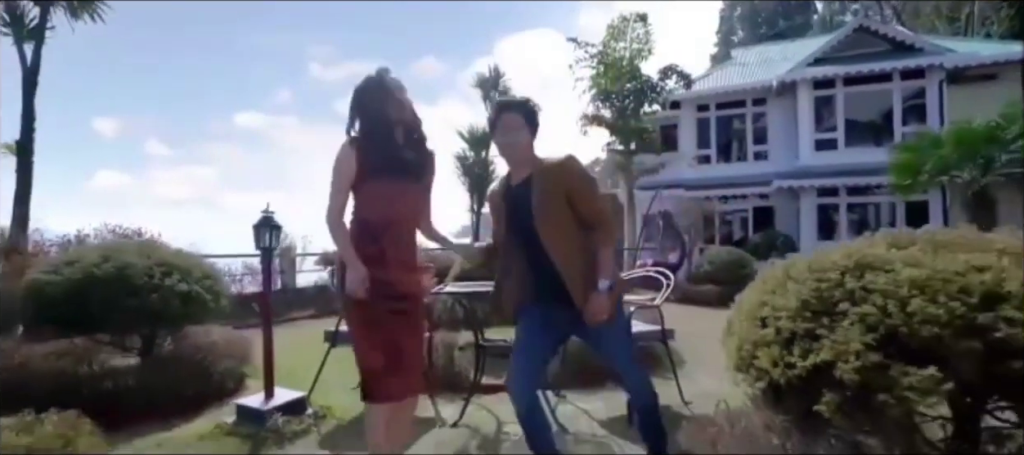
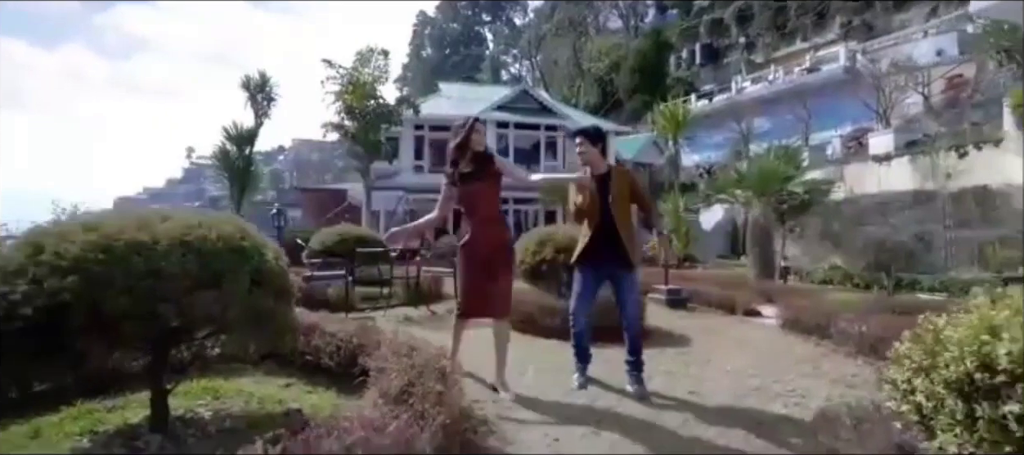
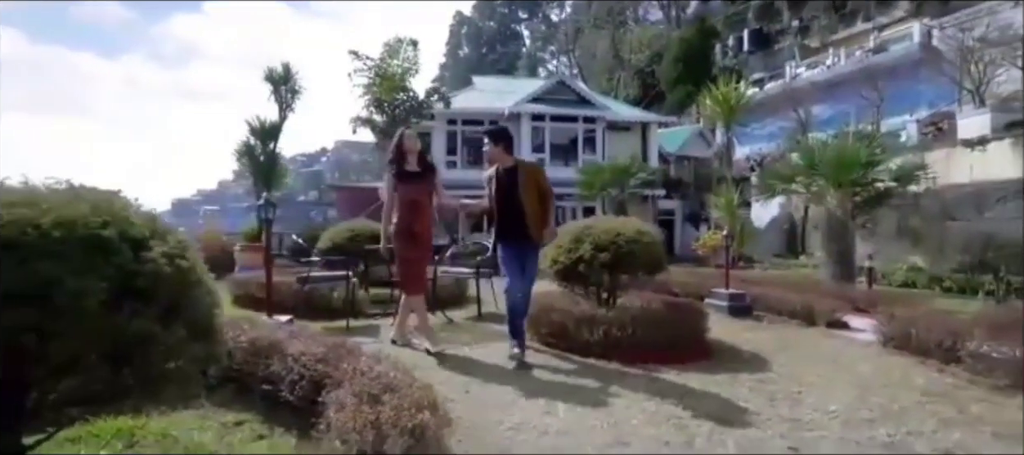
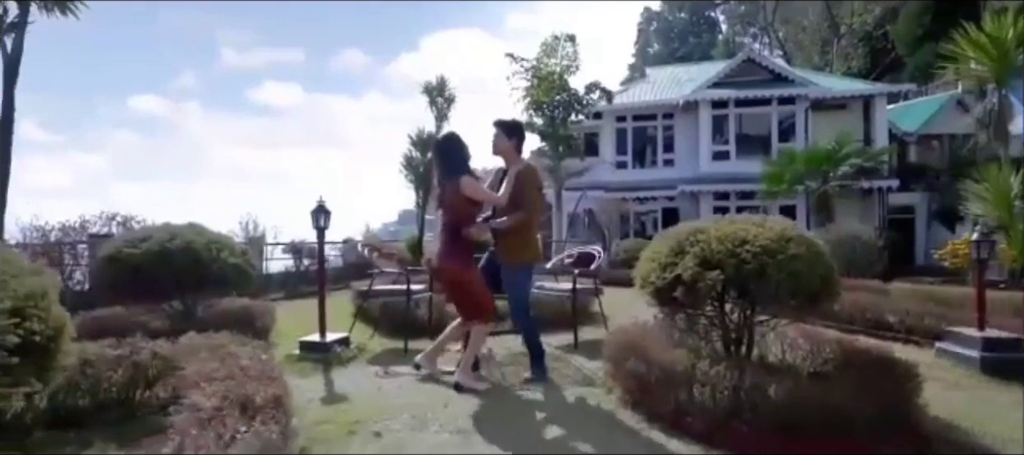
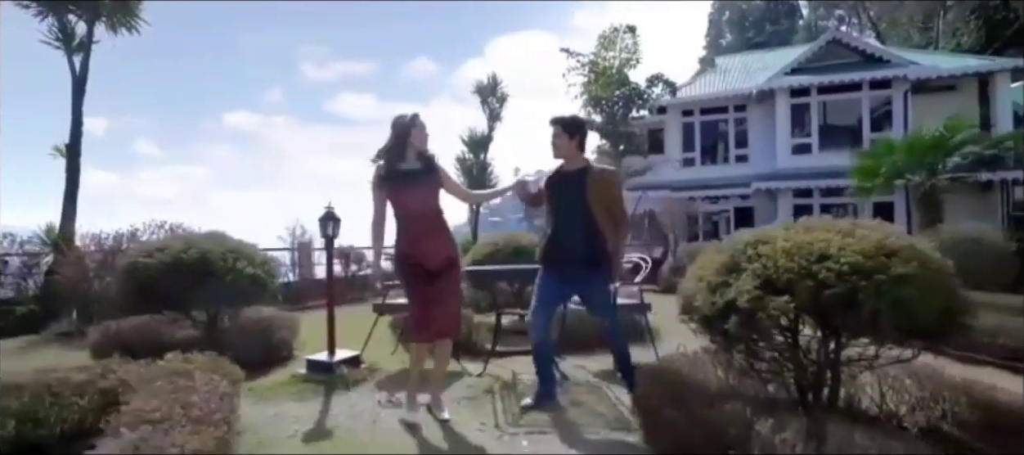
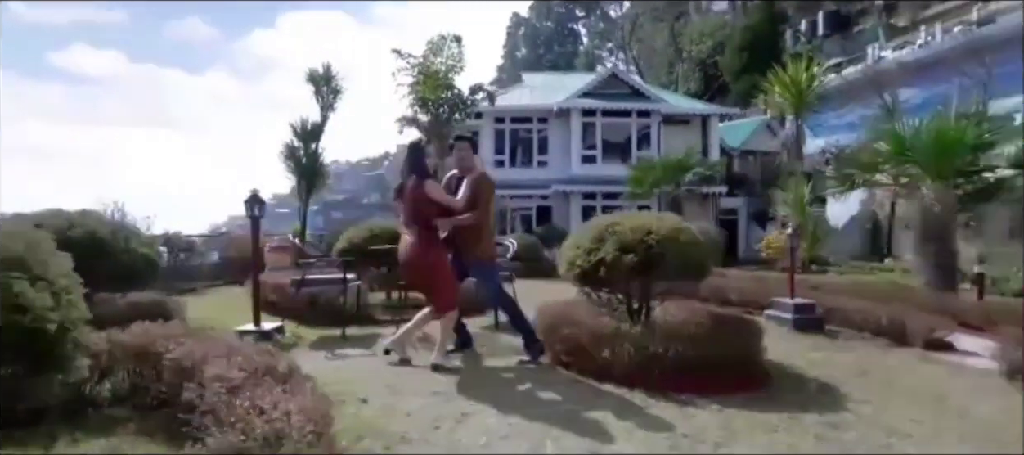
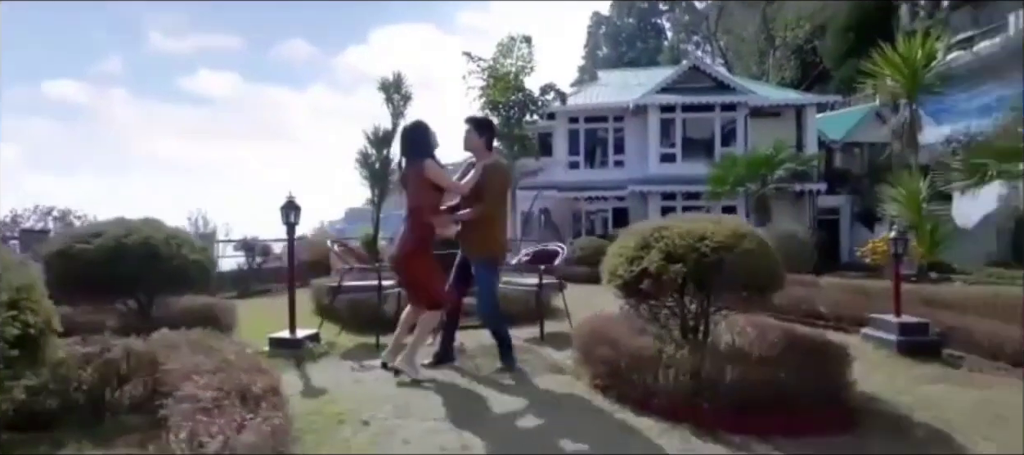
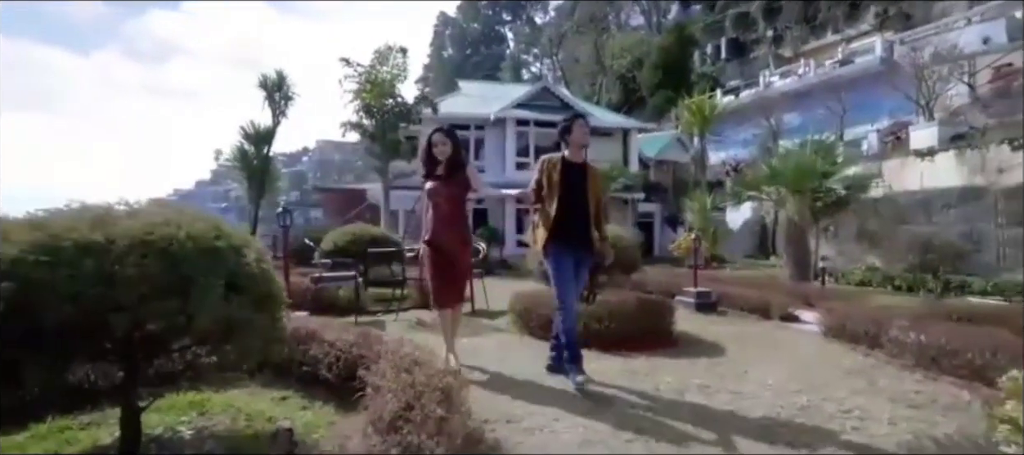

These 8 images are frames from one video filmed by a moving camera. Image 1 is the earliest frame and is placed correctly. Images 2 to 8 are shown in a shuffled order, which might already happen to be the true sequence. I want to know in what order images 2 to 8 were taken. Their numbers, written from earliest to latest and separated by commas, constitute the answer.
5, 4, 7, 6, 3, 8, 2
